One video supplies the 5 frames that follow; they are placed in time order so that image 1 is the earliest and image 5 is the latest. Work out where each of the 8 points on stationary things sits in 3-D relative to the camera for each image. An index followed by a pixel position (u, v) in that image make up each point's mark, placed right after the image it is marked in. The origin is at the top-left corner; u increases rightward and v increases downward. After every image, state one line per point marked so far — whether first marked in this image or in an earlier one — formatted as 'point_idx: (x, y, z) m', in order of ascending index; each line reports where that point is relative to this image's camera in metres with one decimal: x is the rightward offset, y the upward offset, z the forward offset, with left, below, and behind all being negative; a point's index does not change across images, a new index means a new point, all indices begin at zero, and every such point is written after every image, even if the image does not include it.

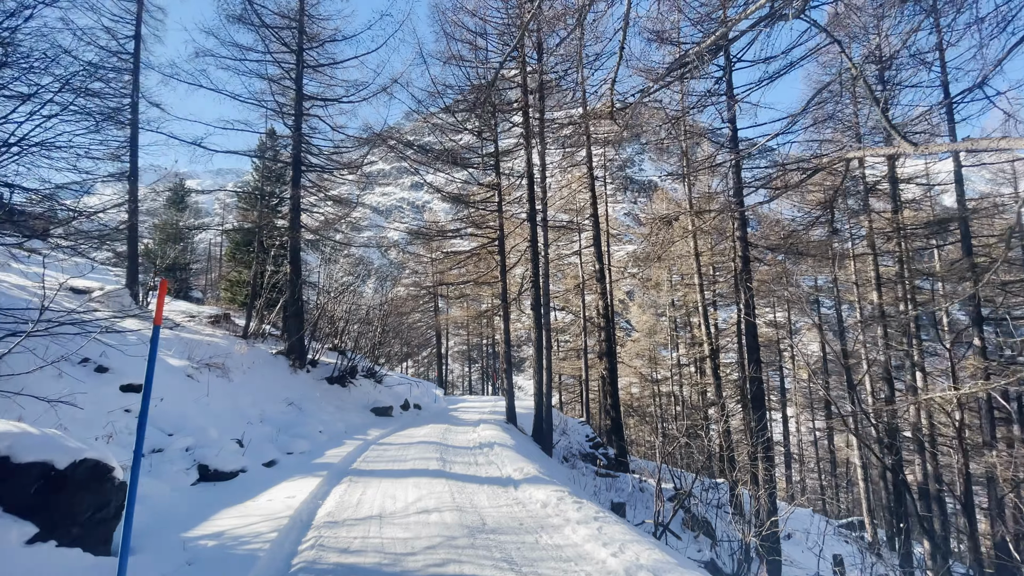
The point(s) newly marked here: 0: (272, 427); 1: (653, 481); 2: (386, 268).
0: (-3.4, -2.0, +6.7) m
1: (+3.0, -4.1, +10.2) m
2: (-3.8, +0.6, +14.3) m
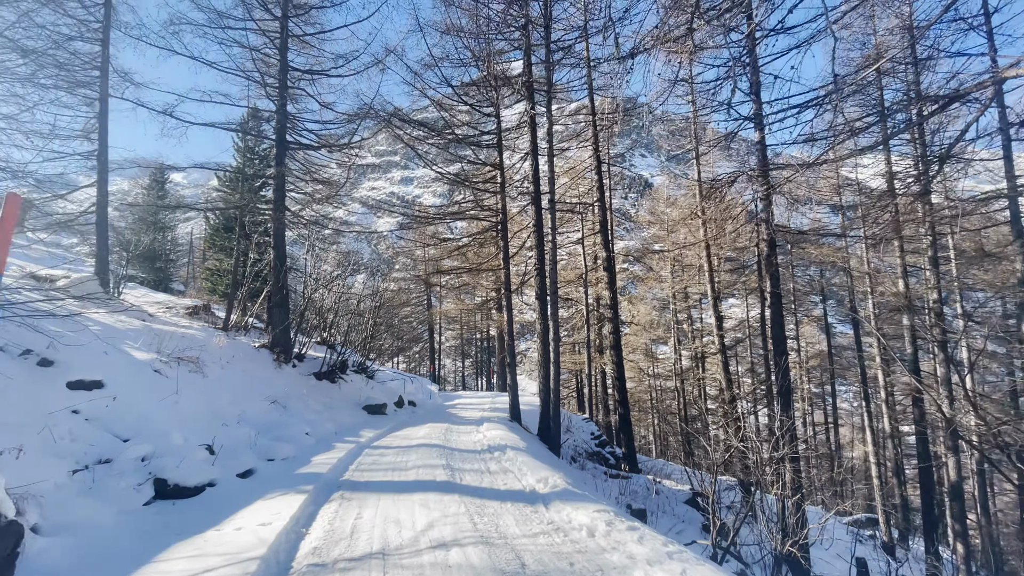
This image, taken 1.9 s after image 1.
0: (-3.3, -1.8, +5.9) m
1: (+3.1, -3.9, +9.5) m
2: (-3.8, +0.9, +13.5) m
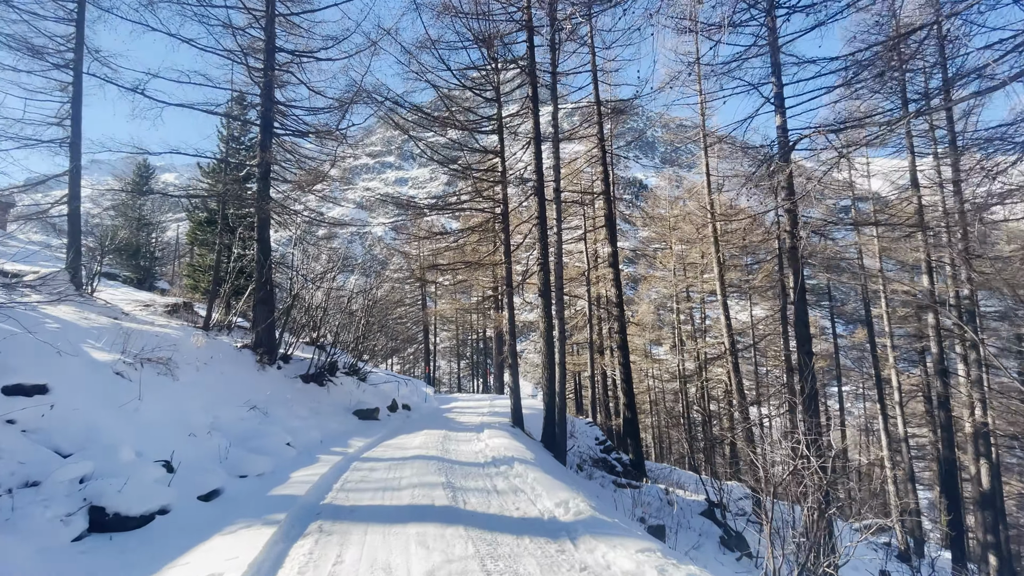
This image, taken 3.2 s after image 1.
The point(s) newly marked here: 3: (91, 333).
0: (-3.2, -1.7, +5.3) m
1: (+3.1, -3.8, +8.9) m
2: (-3.8, +1.0, +12.8) m
3: (-5.6, -0.6, +6.3) m
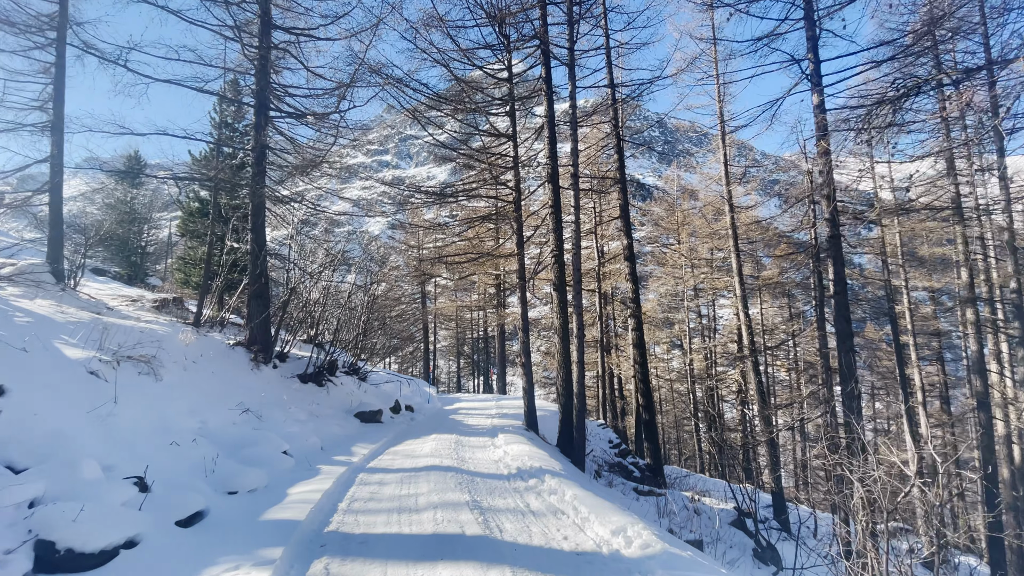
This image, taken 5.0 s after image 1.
0: (-3.0, -1.6, +4.7) m
1: (+3.3, -3.7, +8.4) m
2: (-3.6, +1.1, +12.2) m
3: (-5.3, -0.5, +5.7) m
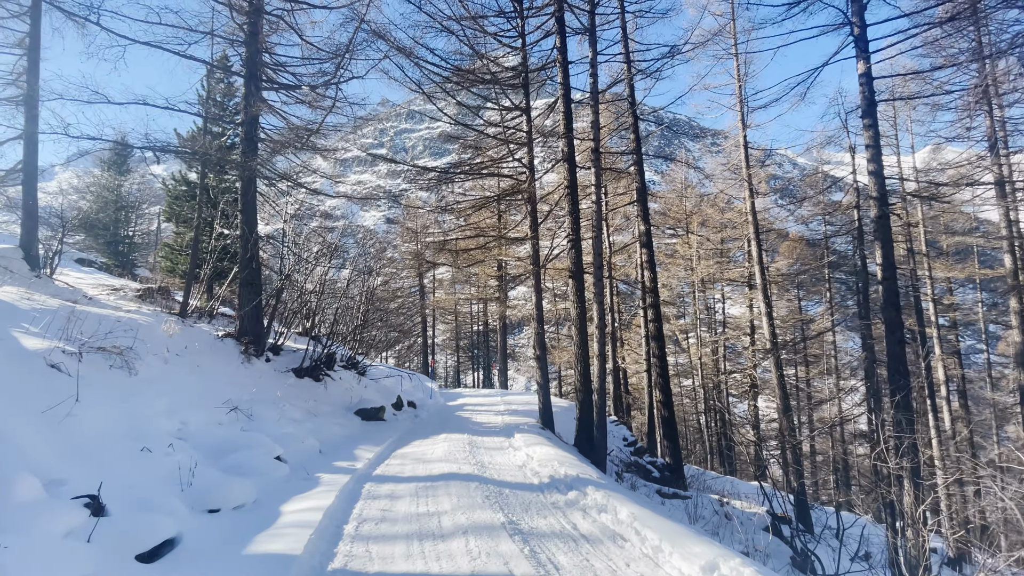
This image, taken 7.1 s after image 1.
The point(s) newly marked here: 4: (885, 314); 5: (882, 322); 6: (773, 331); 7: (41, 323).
0: (-2.7, -1.4, +4.0) m
1: (+3.6, -3.5, +7.8) m
2: (-3.5, +1.3, +11.5) m
3: (-5.1, -0.3, +5.0) m
4: (+5.0, -0.3, +6.4) m
5: (+5.0, -0.5, +6.4) m
6: (+6.2, -1.0, +11.2) m
7: (-4.9, -0.4, +4.9) m
